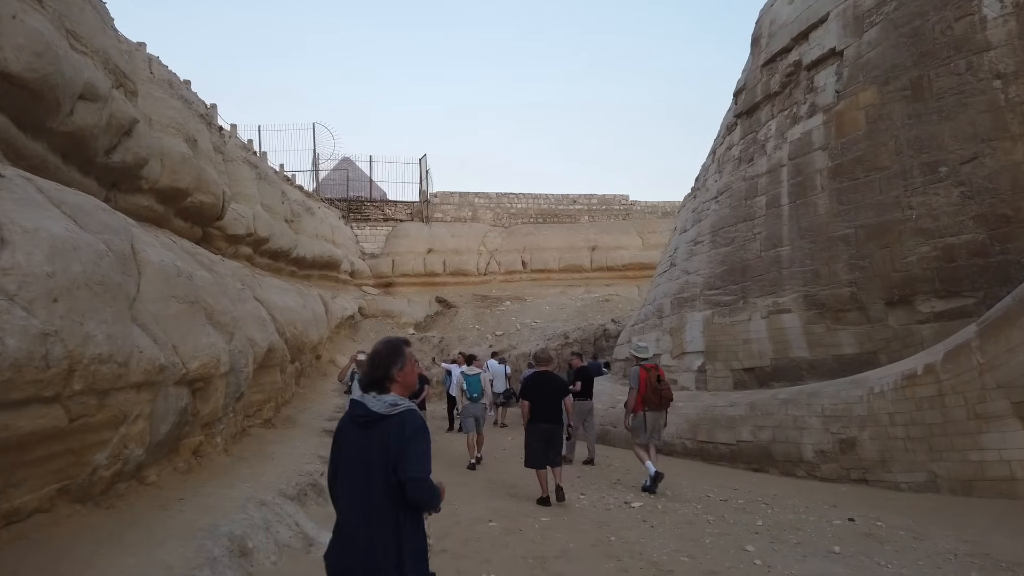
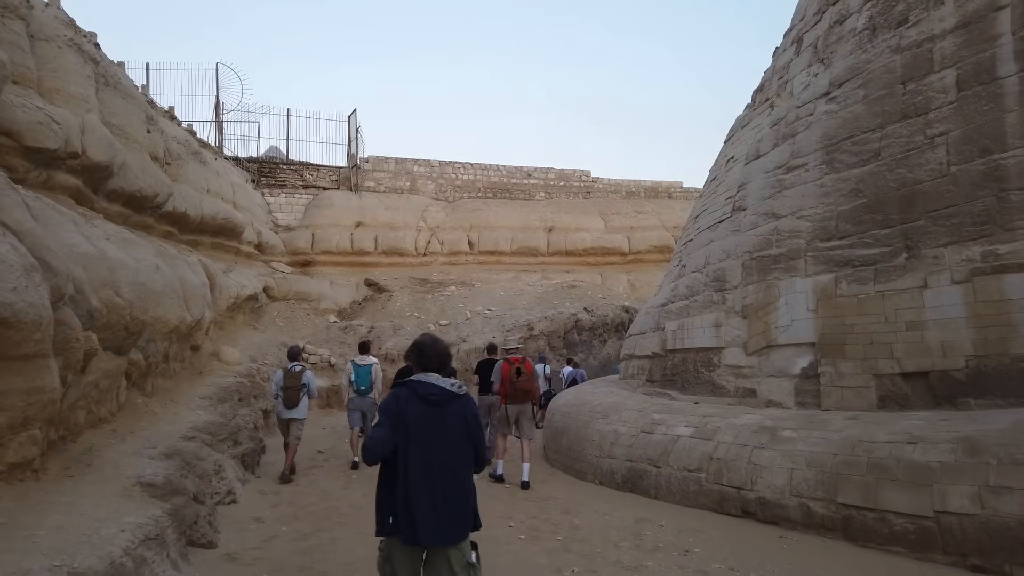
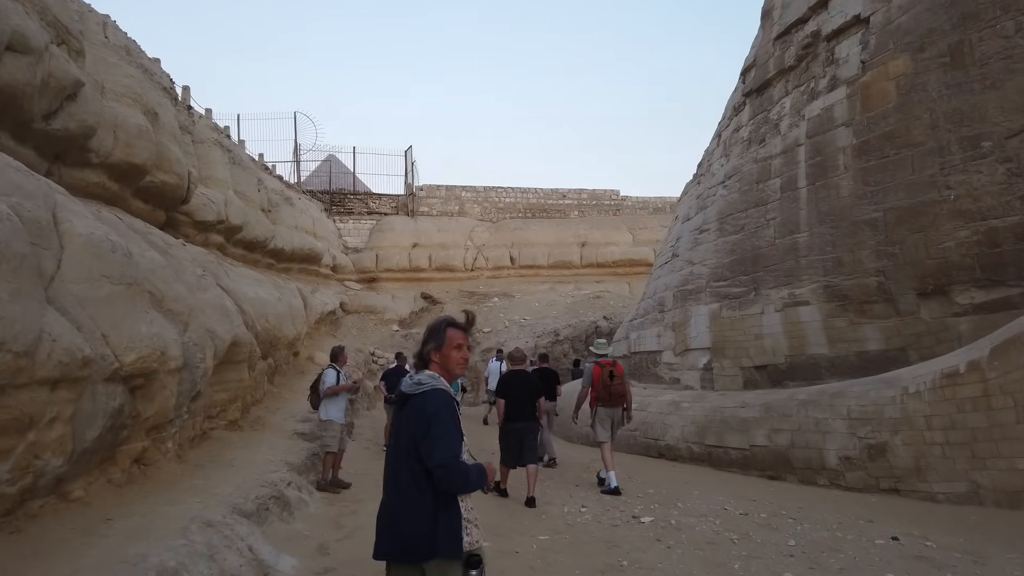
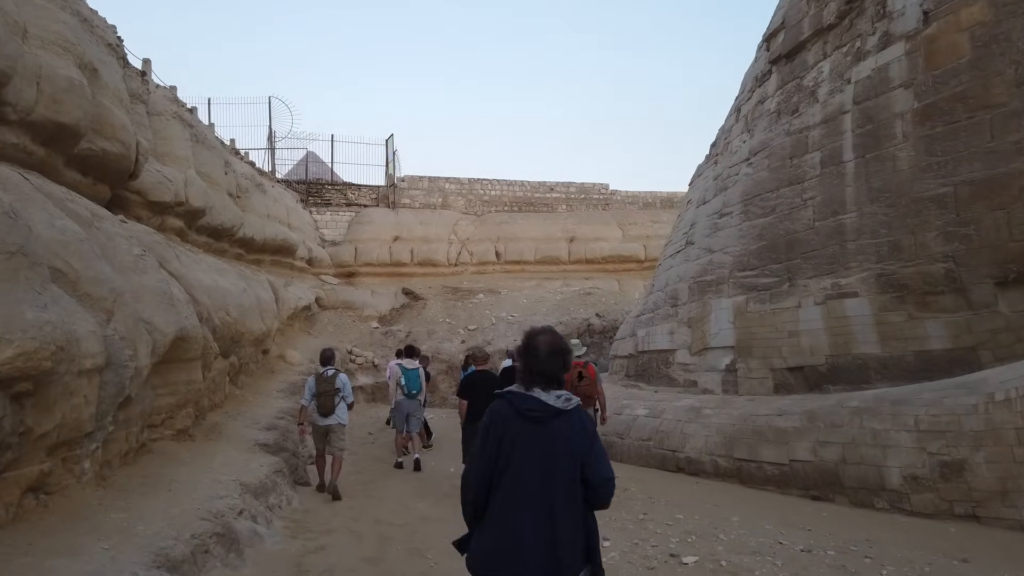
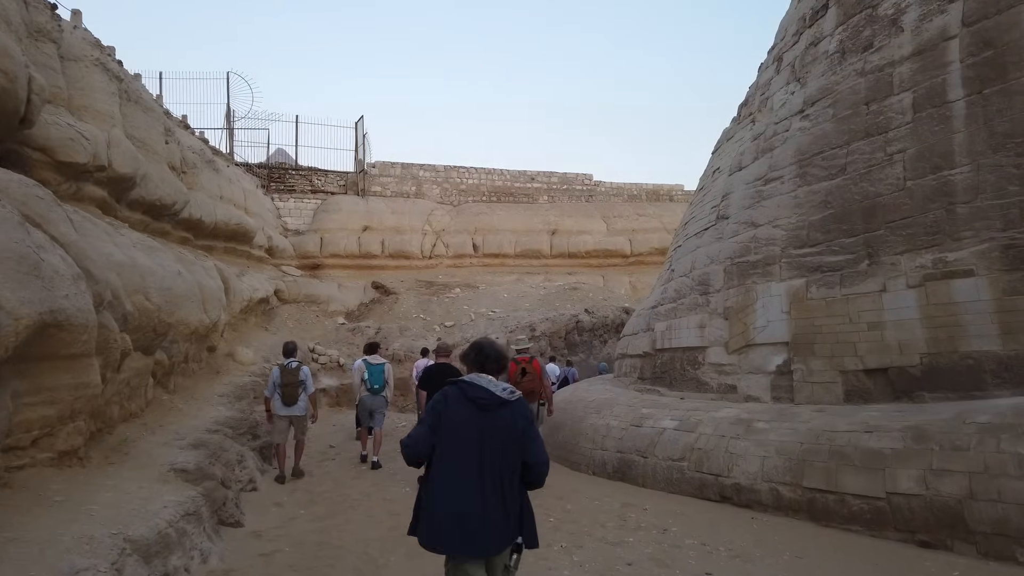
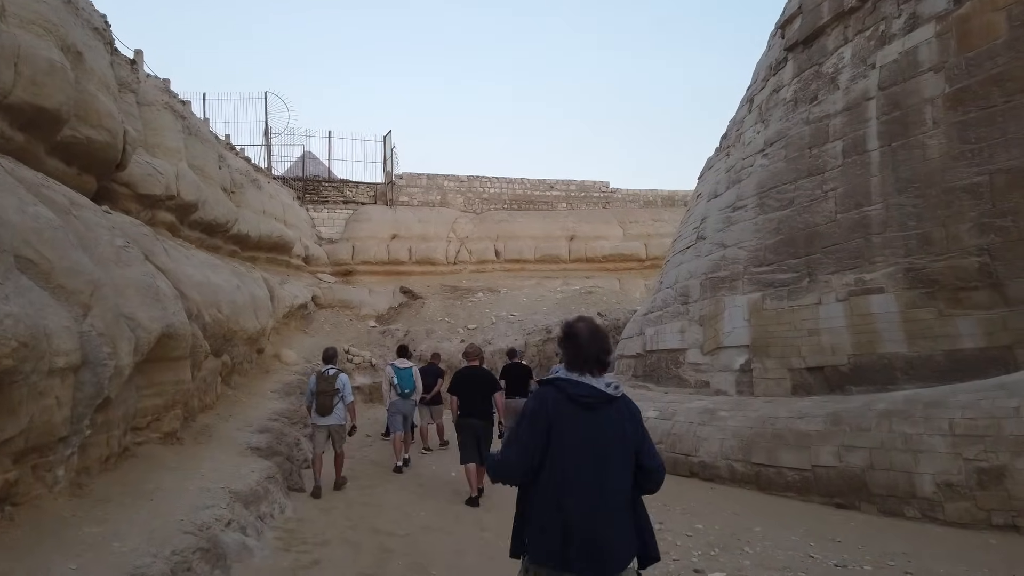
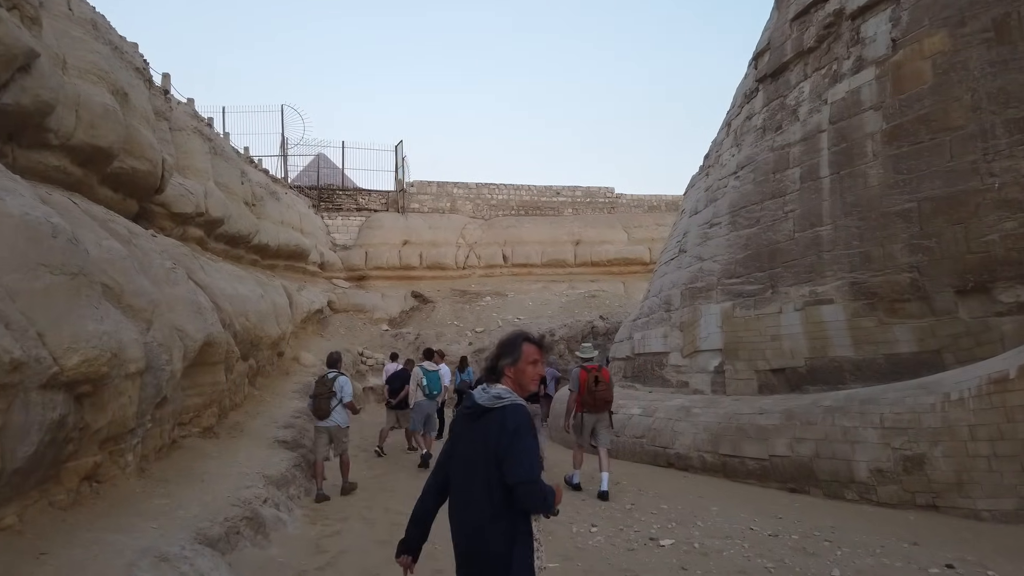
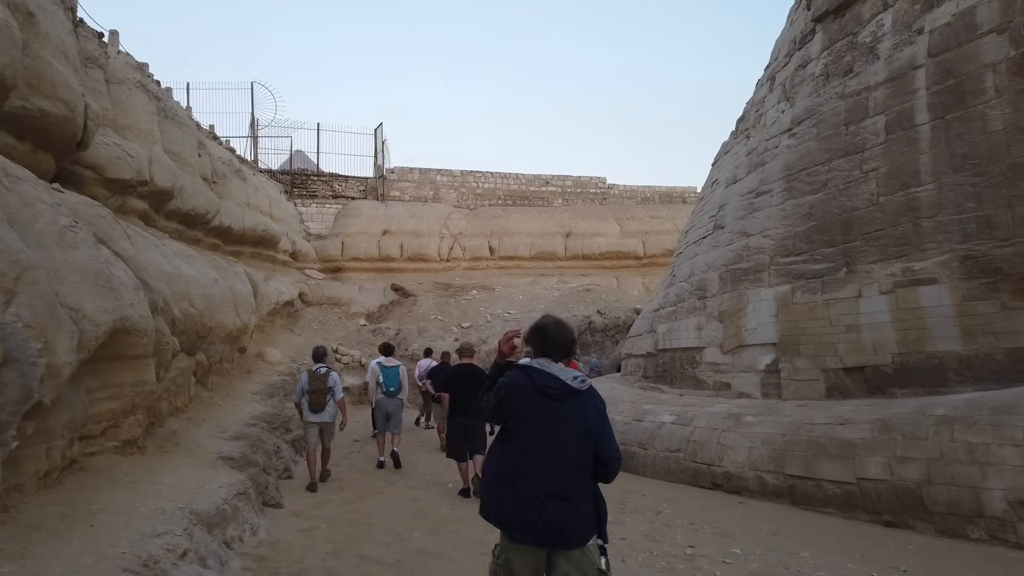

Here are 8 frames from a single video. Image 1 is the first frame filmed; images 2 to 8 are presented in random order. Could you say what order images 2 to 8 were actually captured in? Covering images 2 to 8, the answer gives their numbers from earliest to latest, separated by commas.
3, 7, 4, 6, 8, 5, 2
